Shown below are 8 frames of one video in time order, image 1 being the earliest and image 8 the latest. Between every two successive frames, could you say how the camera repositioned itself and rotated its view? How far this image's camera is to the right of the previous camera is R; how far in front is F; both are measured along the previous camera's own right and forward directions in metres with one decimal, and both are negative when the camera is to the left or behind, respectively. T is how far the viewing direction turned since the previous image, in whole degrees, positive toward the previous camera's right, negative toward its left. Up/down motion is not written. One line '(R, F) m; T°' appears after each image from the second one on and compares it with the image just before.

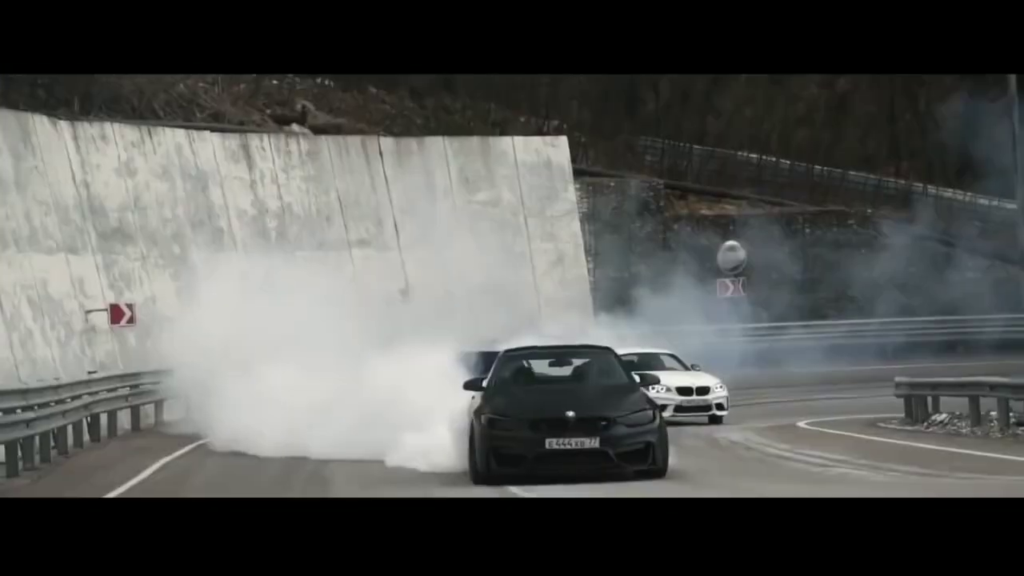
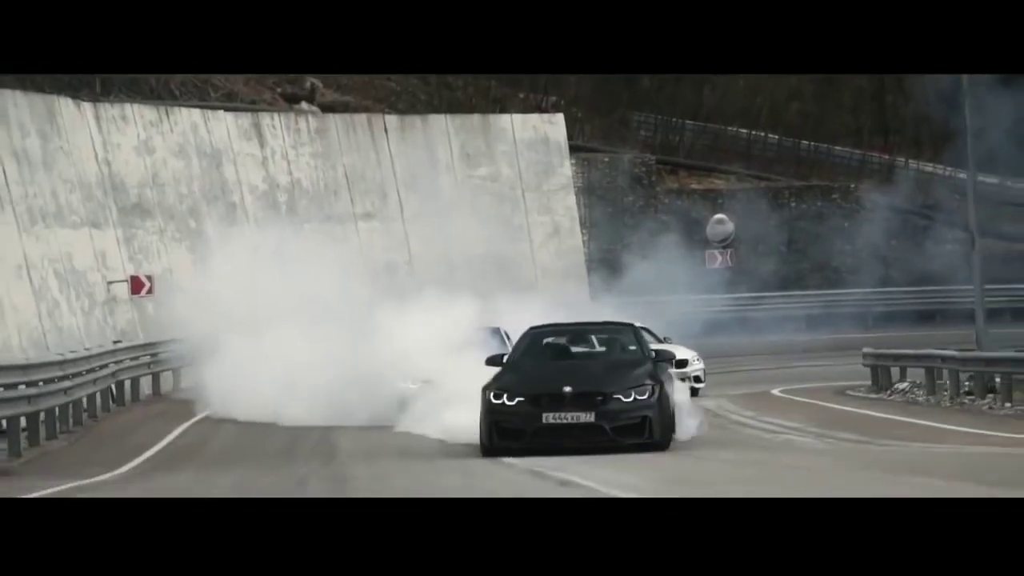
(+0.1, -1.9) m; 0°
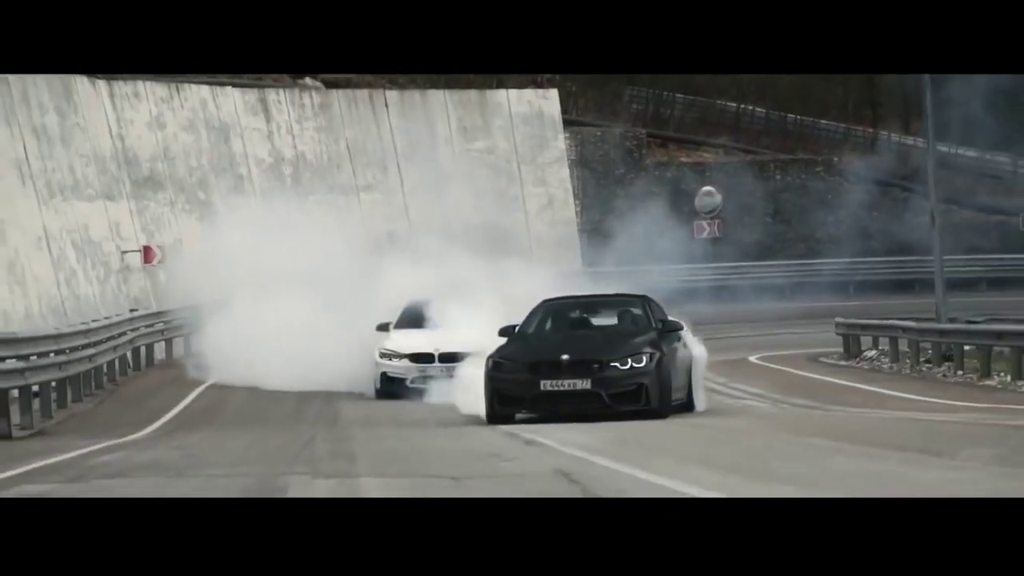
(+0.1, -1.6) m; 0°
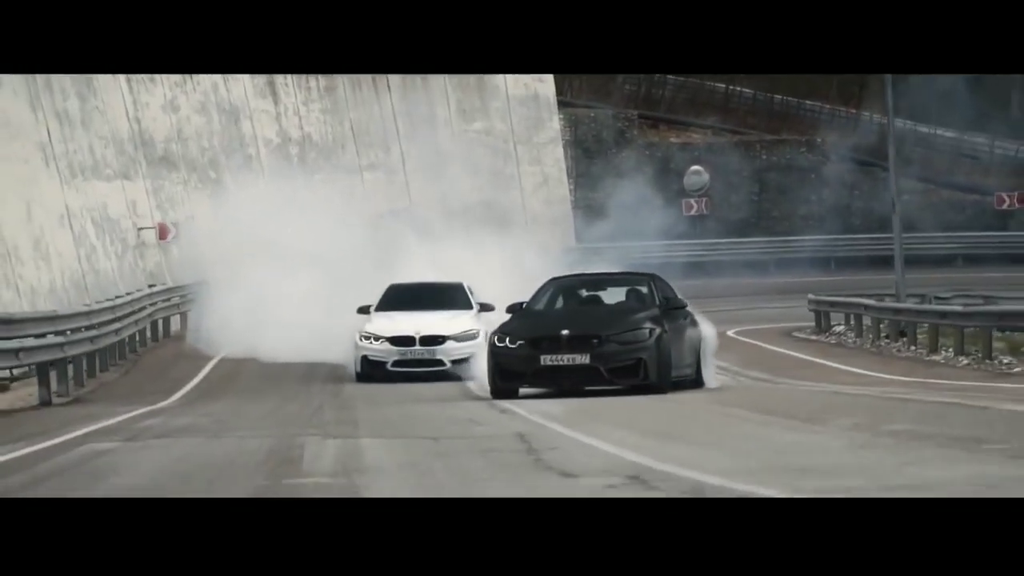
(+0.1, -2.0) m; 0°
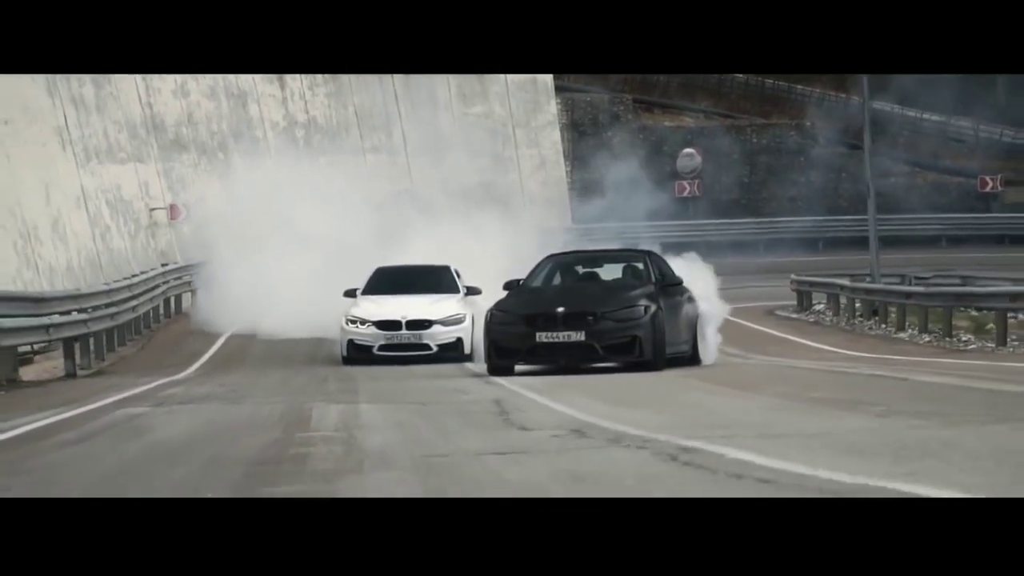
(+0.1, -1.5) m; 0°
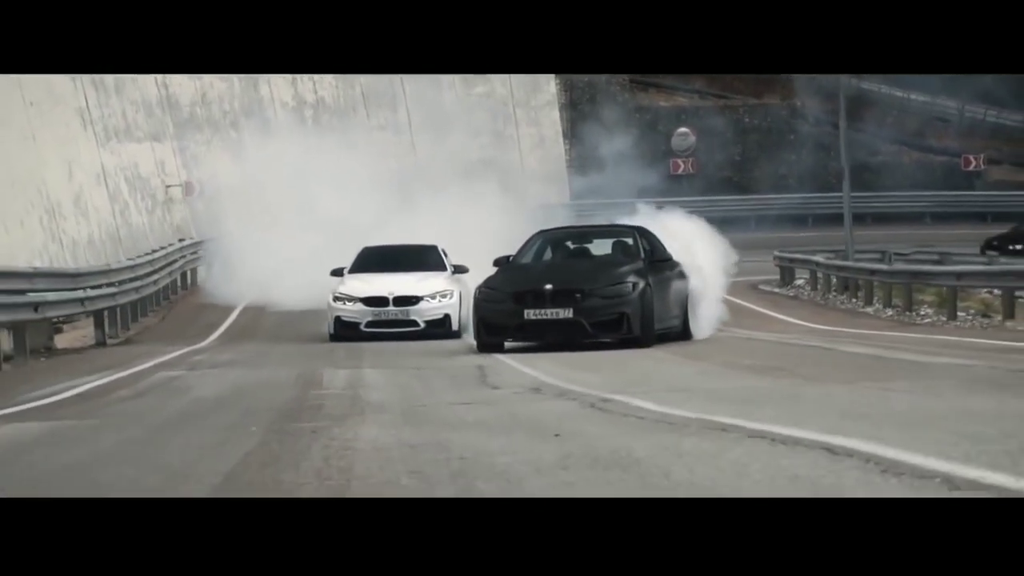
(+0.1, -1.8) m; 0°
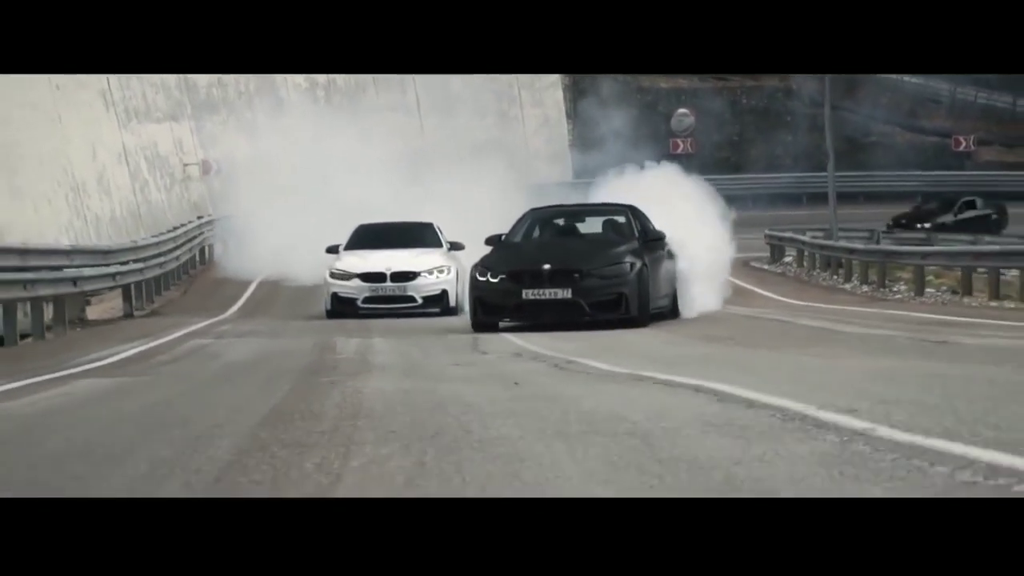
(+0.1, -1.6) m; 0°
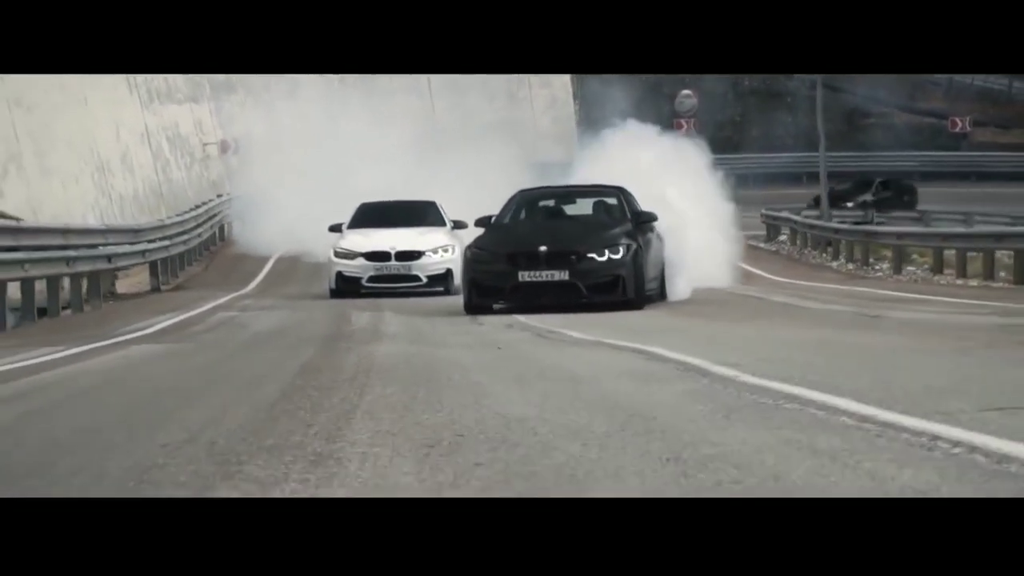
(+0.1, -1.5) m; 0°
